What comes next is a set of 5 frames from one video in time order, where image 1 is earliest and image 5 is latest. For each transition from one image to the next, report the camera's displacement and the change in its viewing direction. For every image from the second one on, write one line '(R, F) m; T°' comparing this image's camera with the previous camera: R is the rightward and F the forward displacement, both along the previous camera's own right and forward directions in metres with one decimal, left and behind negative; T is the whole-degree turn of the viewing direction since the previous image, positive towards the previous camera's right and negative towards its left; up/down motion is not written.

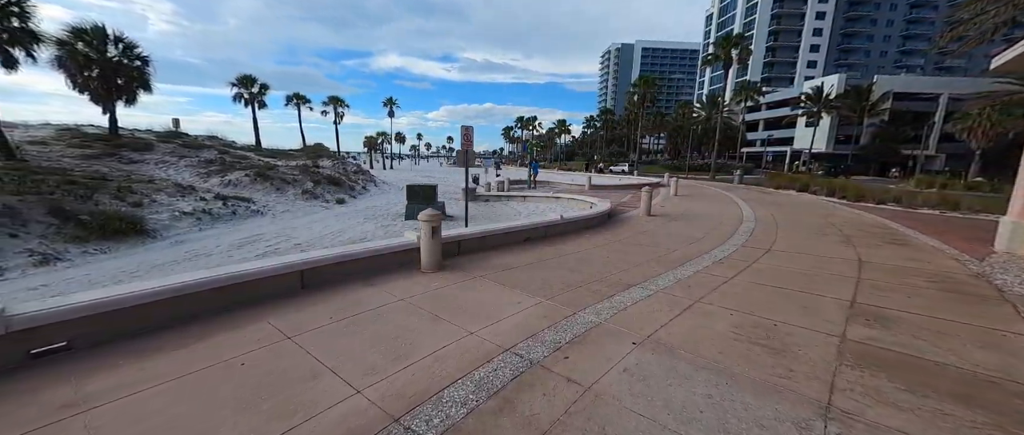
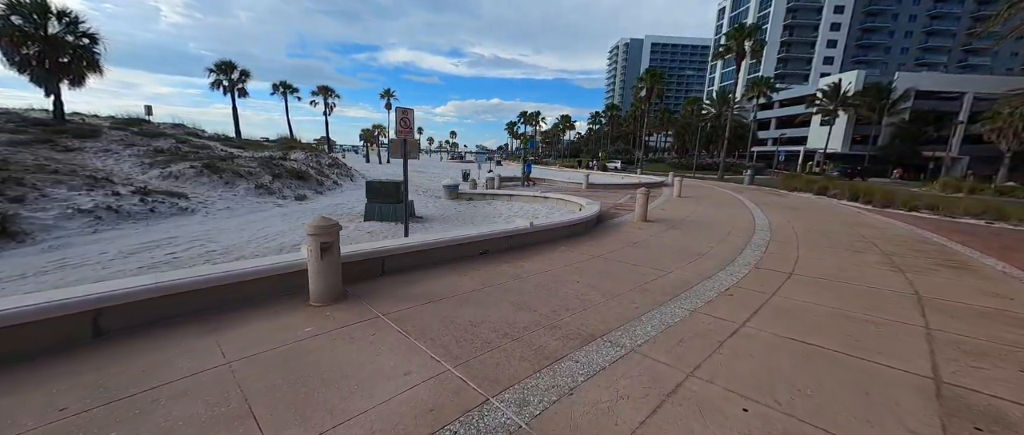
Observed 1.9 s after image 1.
(+0.9, +1.6) m; -1°
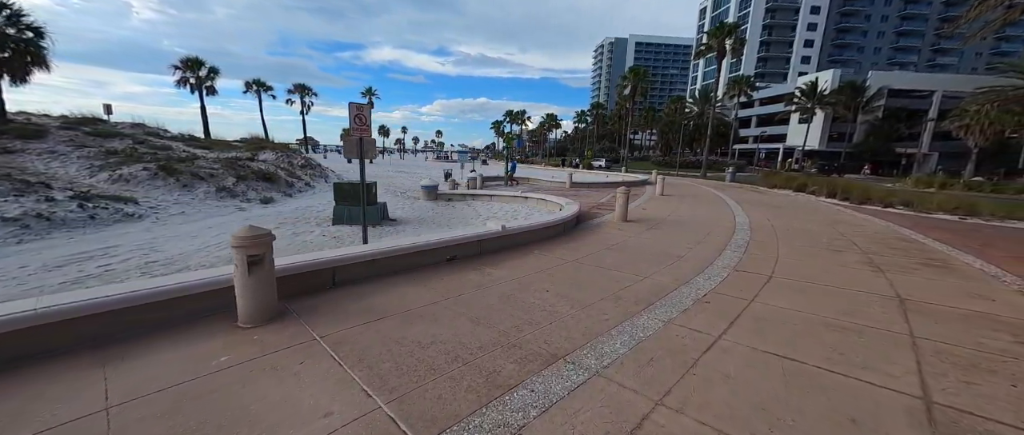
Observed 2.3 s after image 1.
(+0.3, +0.4) m; +2°
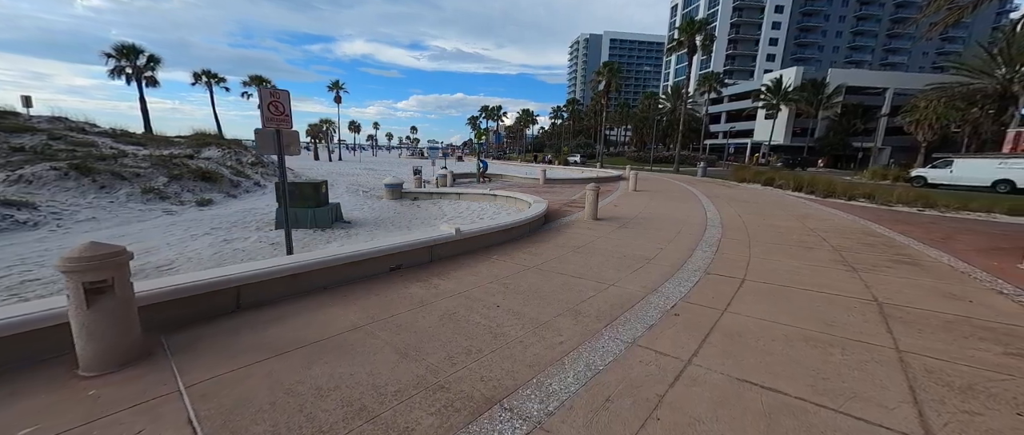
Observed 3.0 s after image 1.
(+0.4, +0.7) m; +3°
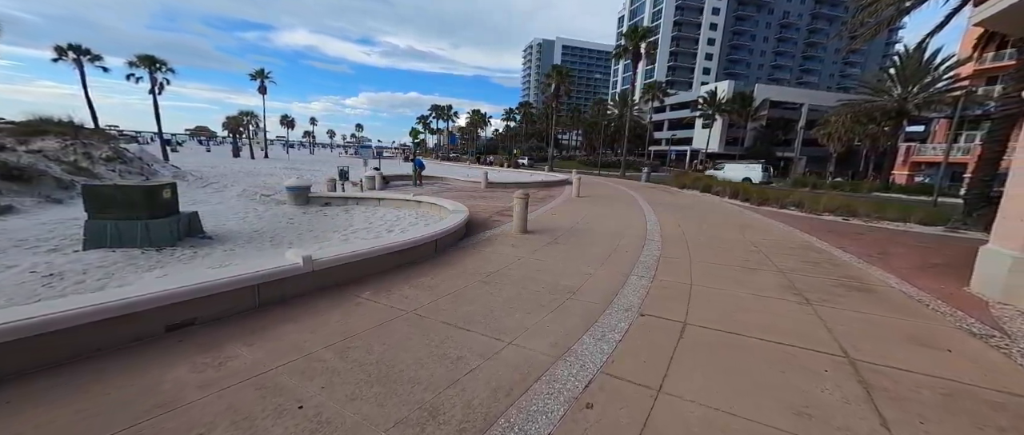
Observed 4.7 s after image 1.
(+1.0, +1.6) m; +7°
